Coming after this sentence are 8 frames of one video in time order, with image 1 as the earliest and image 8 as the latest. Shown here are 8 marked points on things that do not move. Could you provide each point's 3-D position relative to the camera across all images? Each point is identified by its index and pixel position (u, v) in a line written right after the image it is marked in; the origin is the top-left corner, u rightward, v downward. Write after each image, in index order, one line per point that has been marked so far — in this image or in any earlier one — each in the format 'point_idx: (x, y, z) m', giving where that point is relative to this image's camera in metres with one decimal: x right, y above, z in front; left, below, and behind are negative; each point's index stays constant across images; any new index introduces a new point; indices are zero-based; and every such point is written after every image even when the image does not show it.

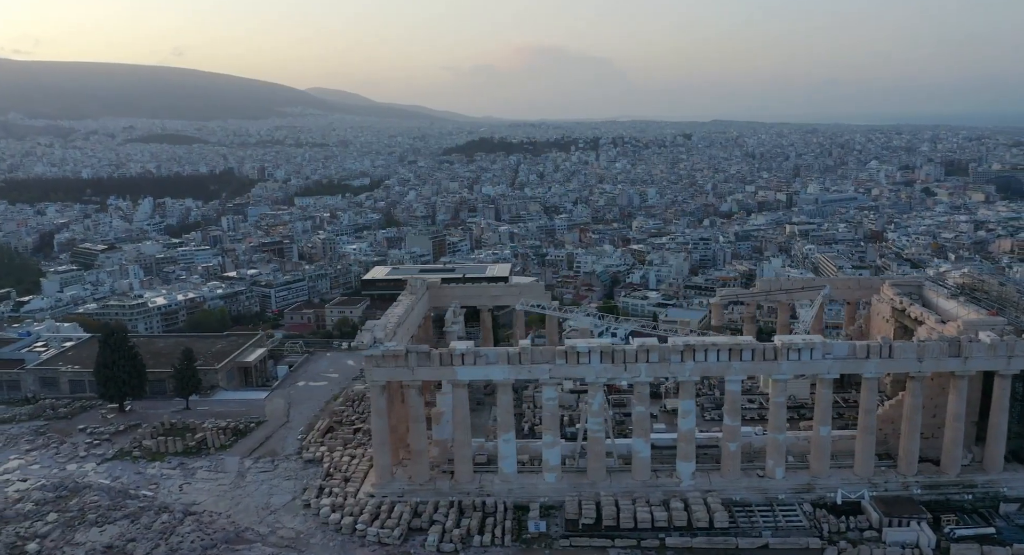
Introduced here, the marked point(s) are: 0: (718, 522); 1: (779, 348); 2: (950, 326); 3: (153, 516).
0: (+4.3, -5.0, +15.1) m
1: (+5.7, -1.5, +15.9) m
2: (+10.1, -1.1, +17.3) m
3: (-7.7, -5.2, +15.9) m
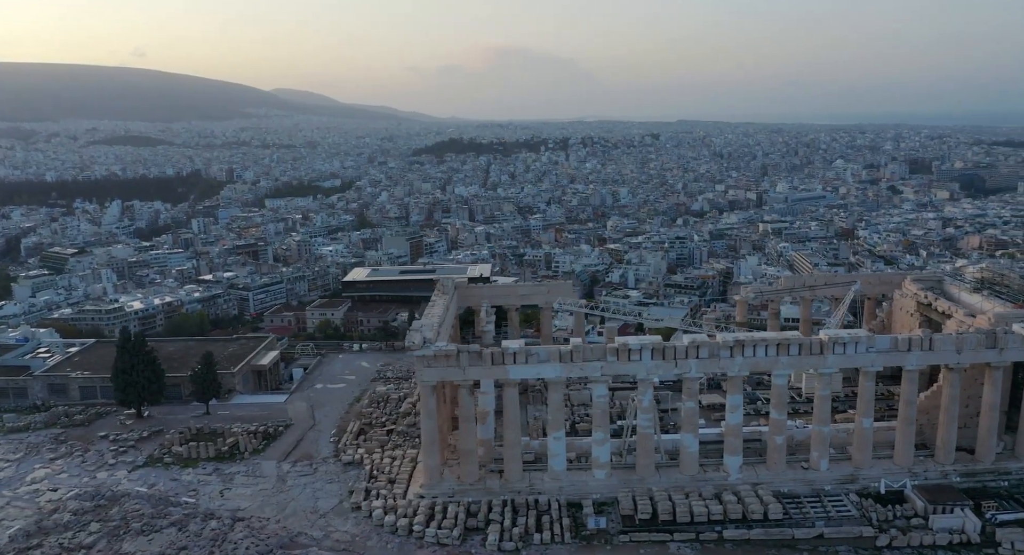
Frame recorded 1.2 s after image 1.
0: (+5.4, -4.9, +15.3) m
1: (+6.8, -1.4, +16.1) m
2: (+11.2, -1.0, +17.7) m
3: (-6.5, -5.2, +15.6) m
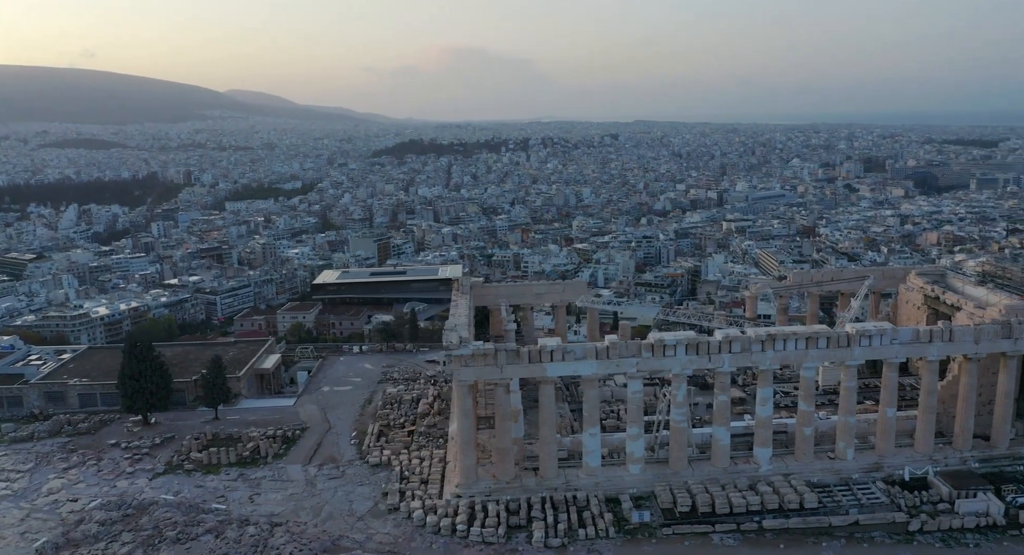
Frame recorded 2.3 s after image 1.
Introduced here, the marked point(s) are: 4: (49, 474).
0: (+6.3, -4.8, +15.7) m
1: (+7.6, -1.3, +16.6) m
2: (+11.9, -0.8, +18.4) m
3: (-5.7, -5.2, +15.4) m
4: (-11.8, -5.0, +18.9) m
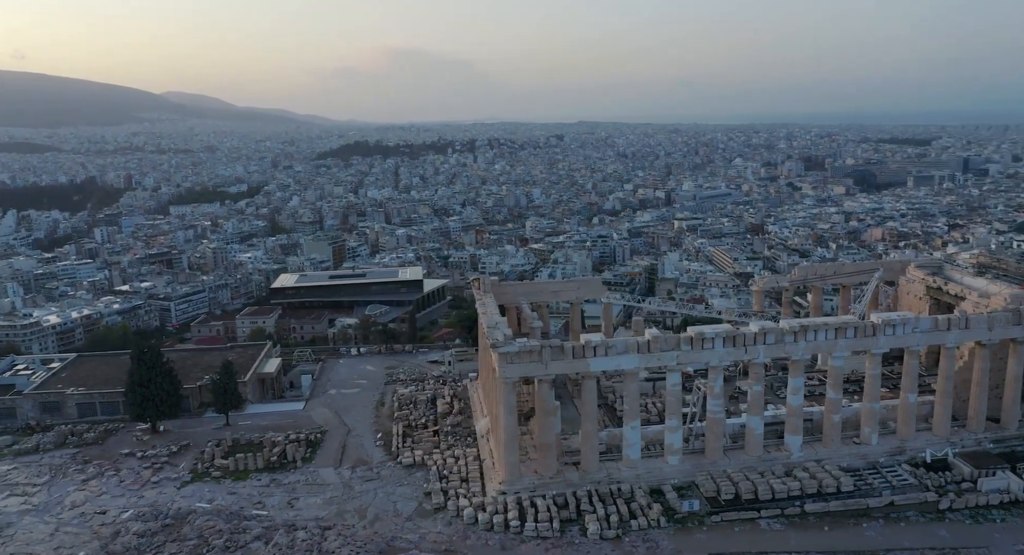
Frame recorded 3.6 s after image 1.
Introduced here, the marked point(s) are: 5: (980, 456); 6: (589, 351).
0: (+7.3, -4.6, +16.3) m
1: (+8.5, -1.1, +17.3) m
2: (+12.6, -0.6, +19.4) m
3: (-4.6, -5.3, +15.2) m
4: (-10.9, -5.2, +18.2) m
5: (+11.0, -4.2, +17.4) m
6: (+1.7, -1.6, +16.4) m
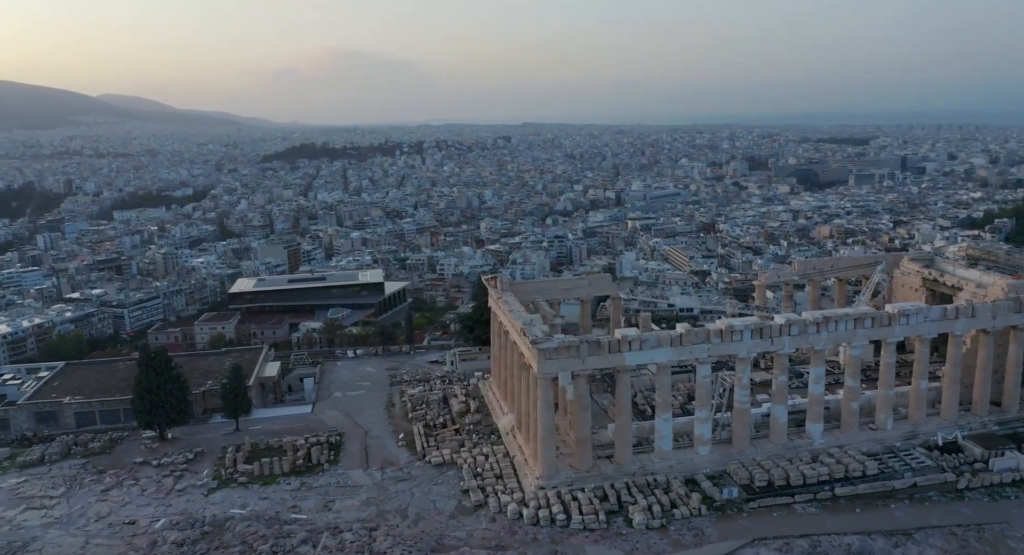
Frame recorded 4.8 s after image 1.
0: (+8.2, -4.4, +17.0) m
1: (+9.3, -0.9, +18.1) m
2: (+13.2, -0.3, +20.5) m
3: (-3.6, -5.3, +15.1) m
4: (-10.1, -5.3, +17.7) m
5: (+11.8, -4.0, +18.3) m
6: (+2.5, -1.5, +16.7) m
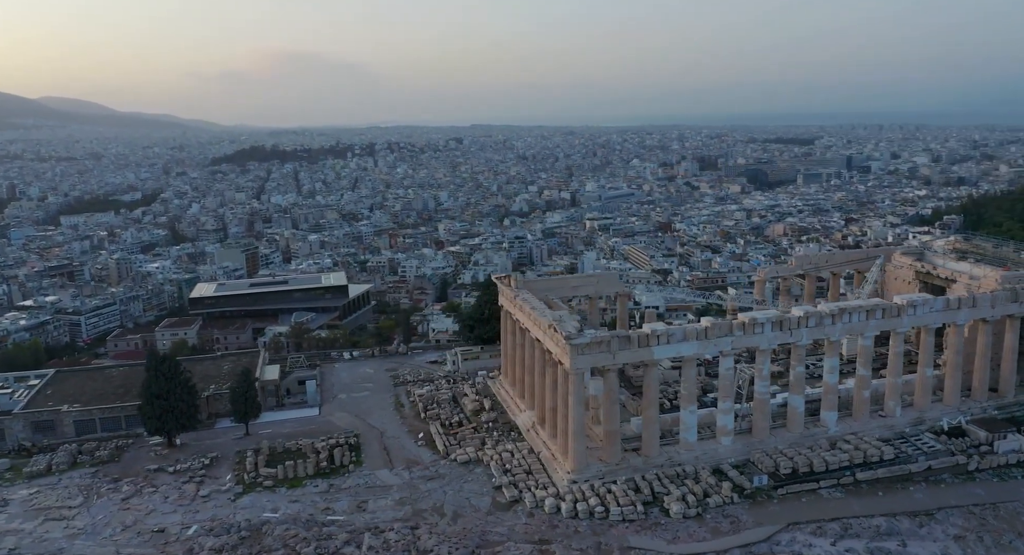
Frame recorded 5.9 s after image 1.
0: (+8.9, -4.2, +17.7) m
1: (+9.9, -0.7, +18.8) m
2: (+13.7, -0.1, +21.4) m
3: (-2.7, -5.3, +15.1) m
4: (-9.4, -5.3, +17.3) m
5: (+12.4, -3.8, +19.2) m
6: (+3.3, -1.4, +17.0) m
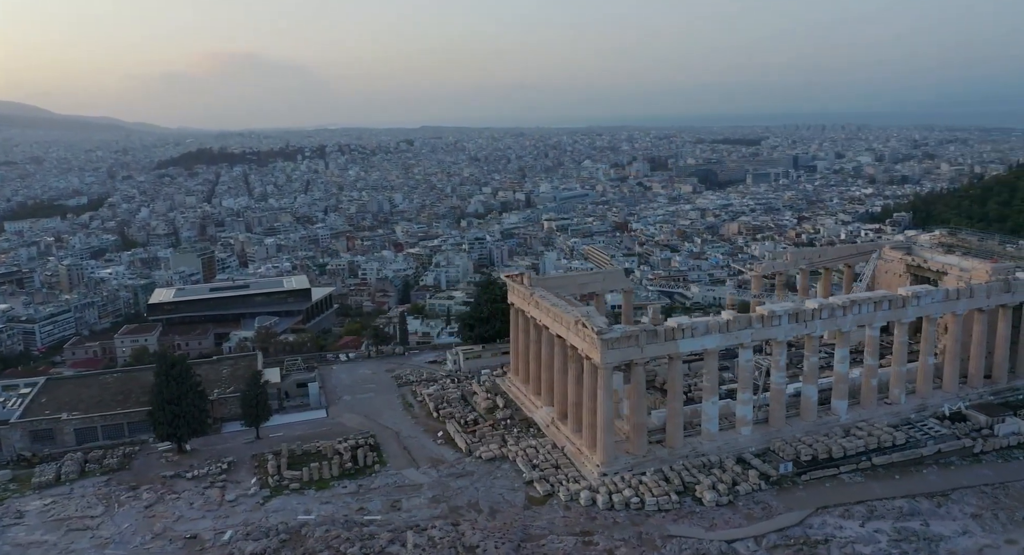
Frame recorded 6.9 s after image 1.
0: (+9.6, -4.1, +18.4) m
1: (+10.4, -0.5, +19.7) m
2: (+14.0, +0.2, +22.5) m
3: (-1.8, -5.2, +15.1) m
4: (-8.7, -5.4, +16.9) m
5: (+12.9, -3.5, +20.2) m
6: (+3.9, -1.3, +17.4) m
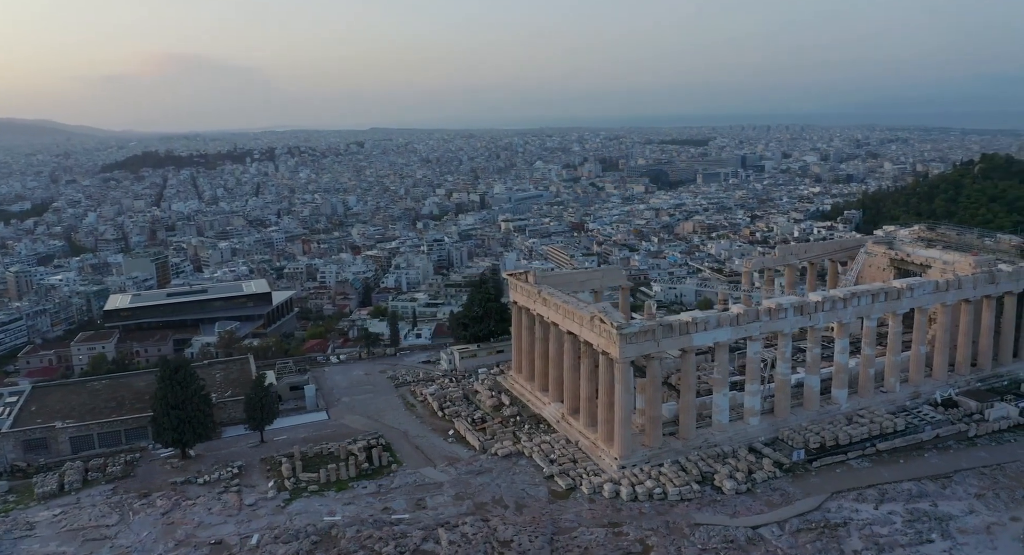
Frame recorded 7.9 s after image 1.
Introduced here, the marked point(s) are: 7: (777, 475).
0: (+10.0, -3.9, +19.2) m
1: (+10.7, -0.3, +20.5) m
2: (+14.1, +0.4, +23.5) m
3: (-1.2, -5.2, +15.2) m
4: (-8.1, -5.5, +16.5) m
5: (+13.2, -3.3, +21.2) m
6: (+4.4, -1.2, +17.9) m
7: (+6.1, -4.6, +17.2) m
